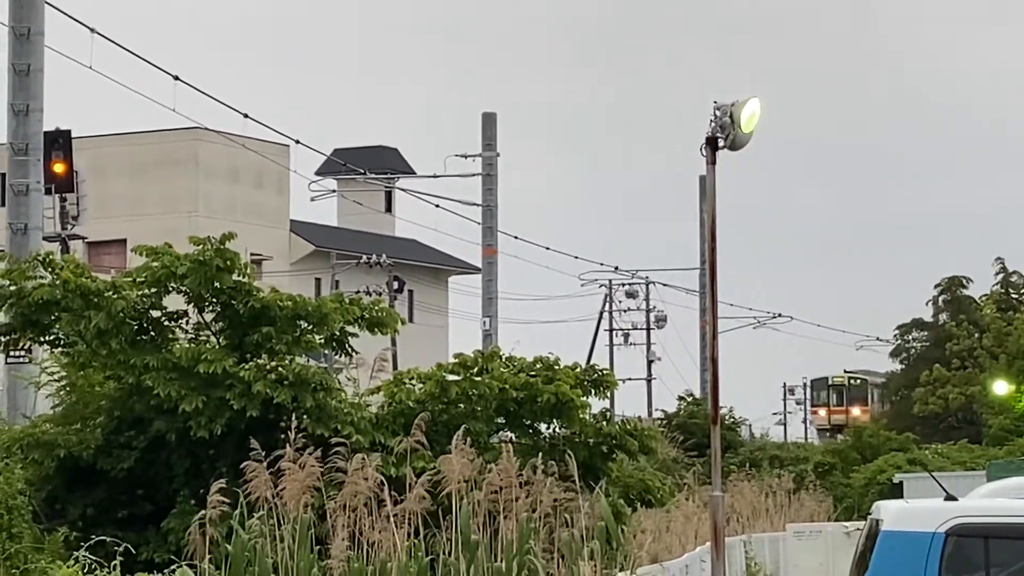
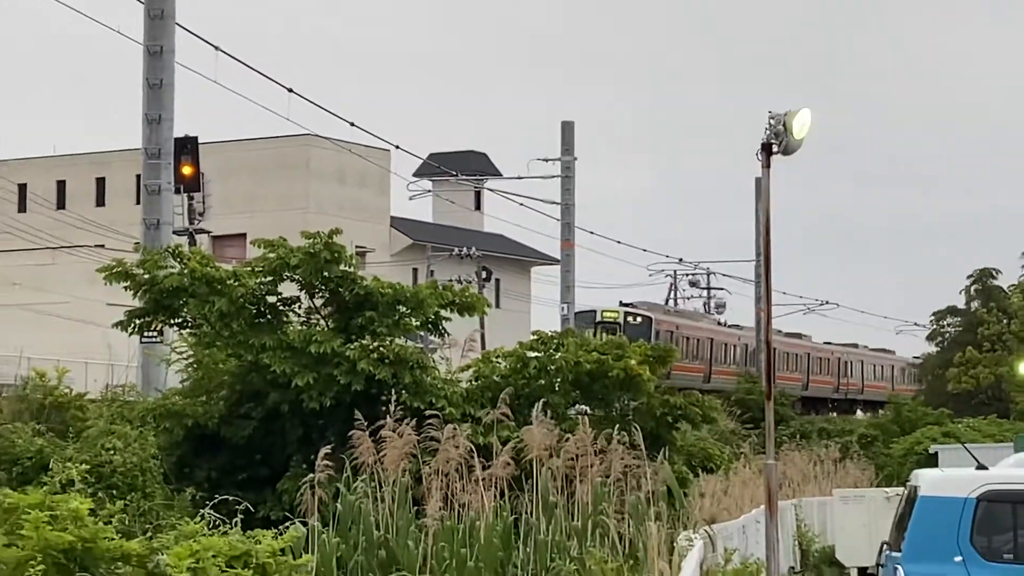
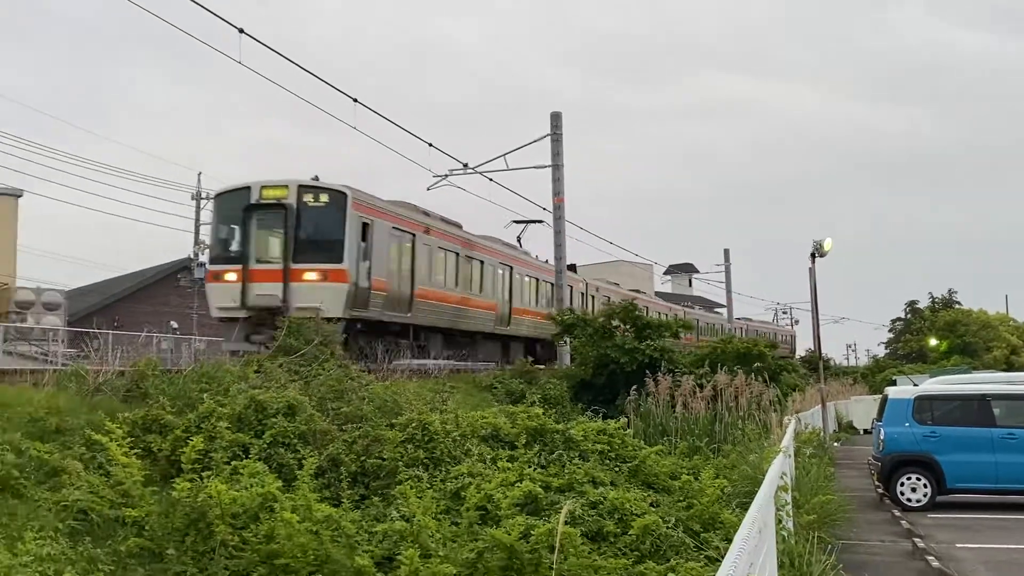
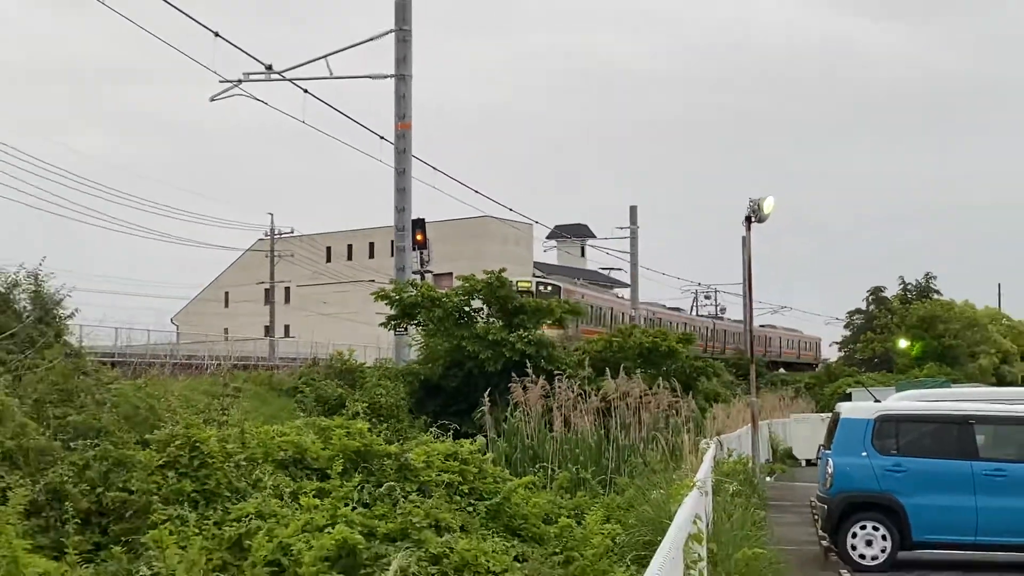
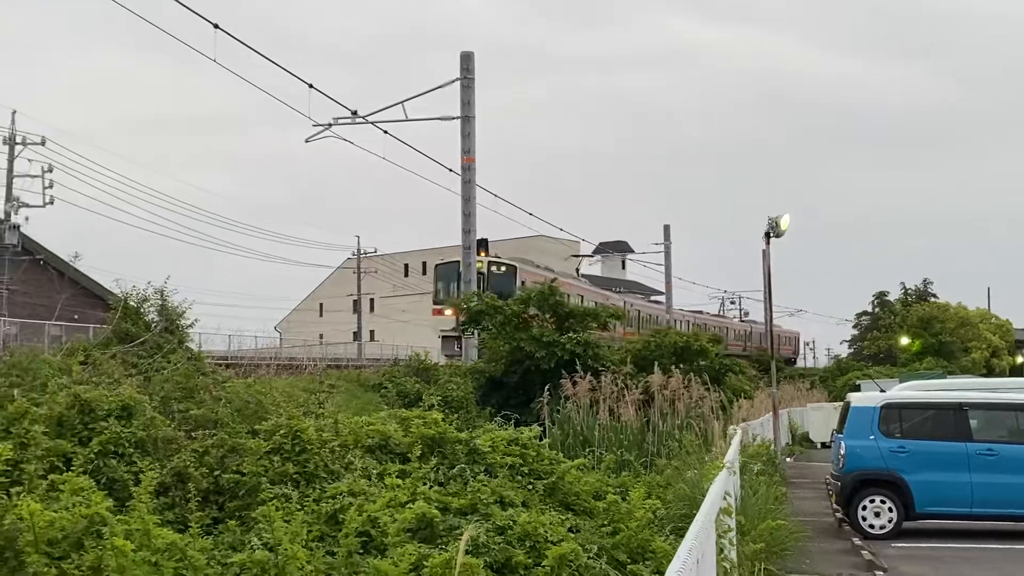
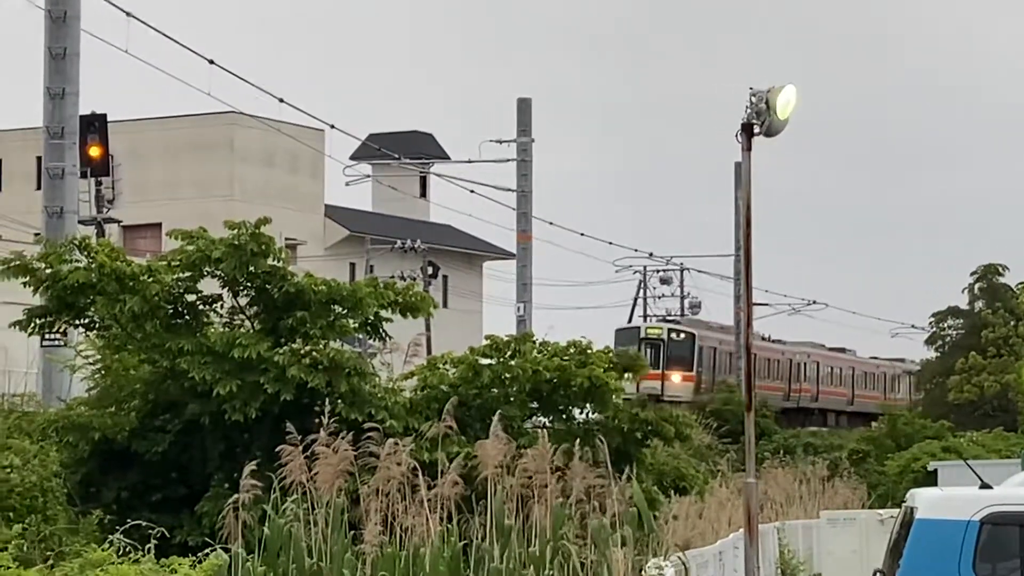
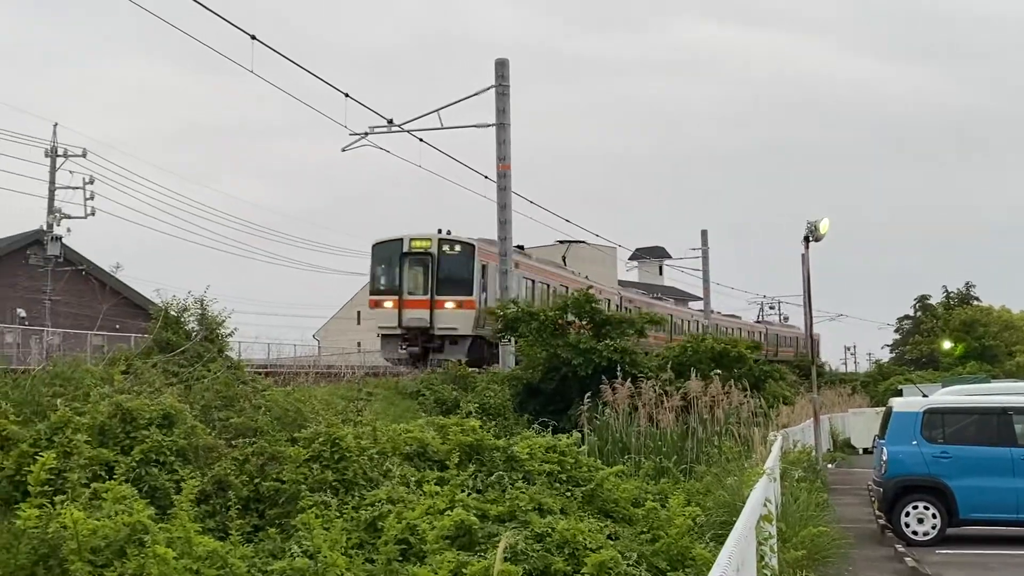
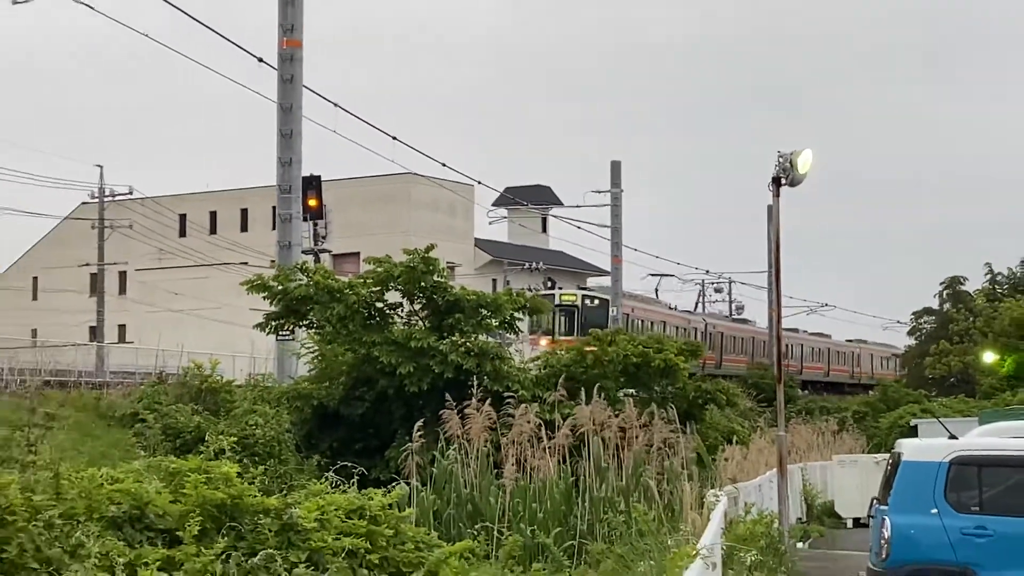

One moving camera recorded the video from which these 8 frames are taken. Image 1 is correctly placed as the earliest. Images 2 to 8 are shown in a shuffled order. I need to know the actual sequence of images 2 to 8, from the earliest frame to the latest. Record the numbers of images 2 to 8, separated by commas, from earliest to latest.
6, 2, 8, 4, 5, 7, 3
